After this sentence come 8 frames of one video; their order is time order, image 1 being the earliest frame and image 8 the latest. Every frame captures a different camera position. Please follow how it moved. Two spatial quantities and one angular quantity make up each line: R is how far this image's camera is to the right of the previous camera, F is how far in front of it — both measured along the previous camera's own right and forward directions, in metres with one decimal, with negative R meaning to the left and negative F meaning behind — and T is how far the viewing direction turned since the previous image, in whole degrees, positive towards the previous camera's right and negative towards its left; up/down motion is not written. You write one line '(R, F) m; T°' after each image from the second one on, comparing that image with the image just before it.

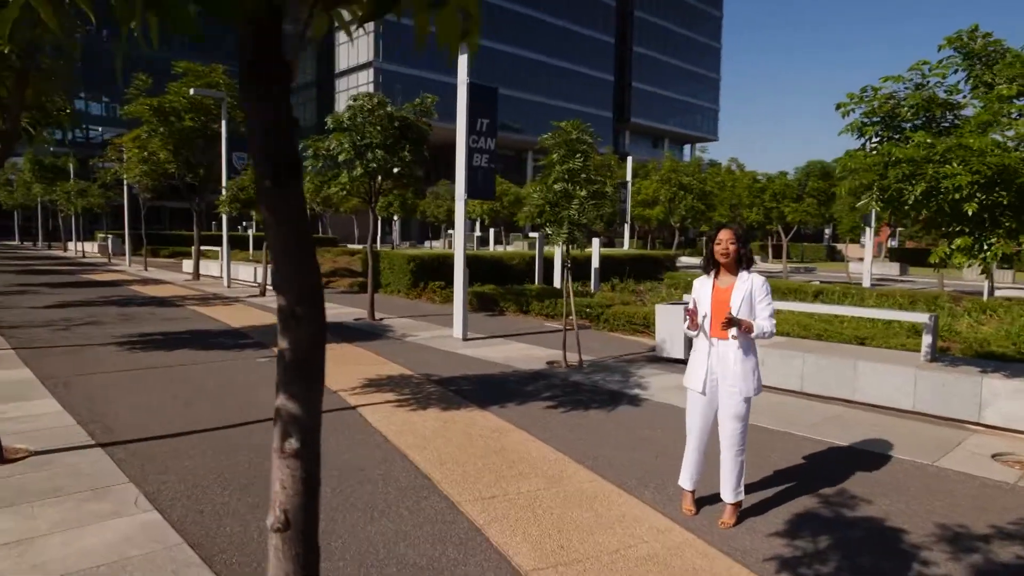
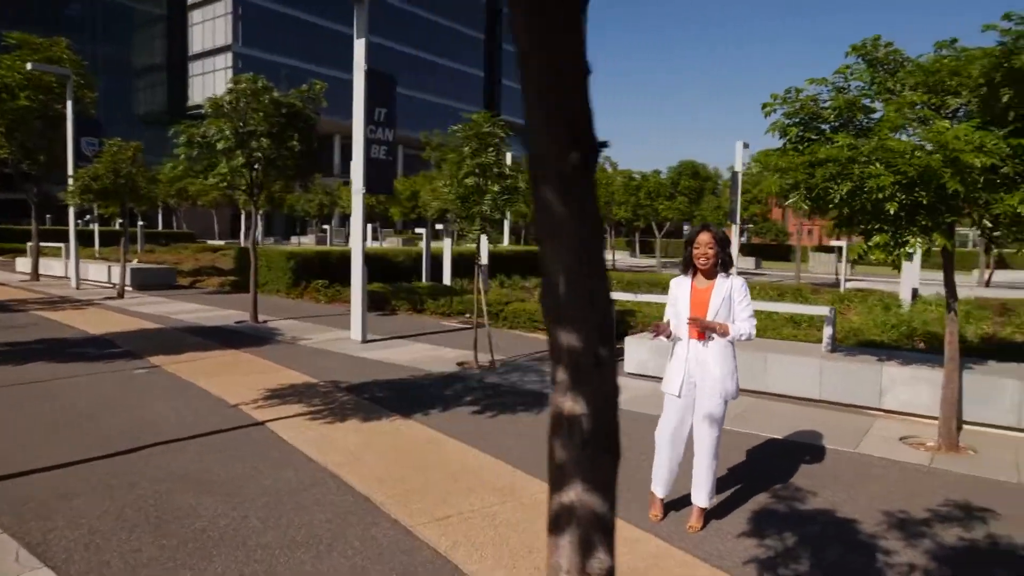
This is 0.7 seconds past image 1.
(-0.5, +0.4) m; +11°
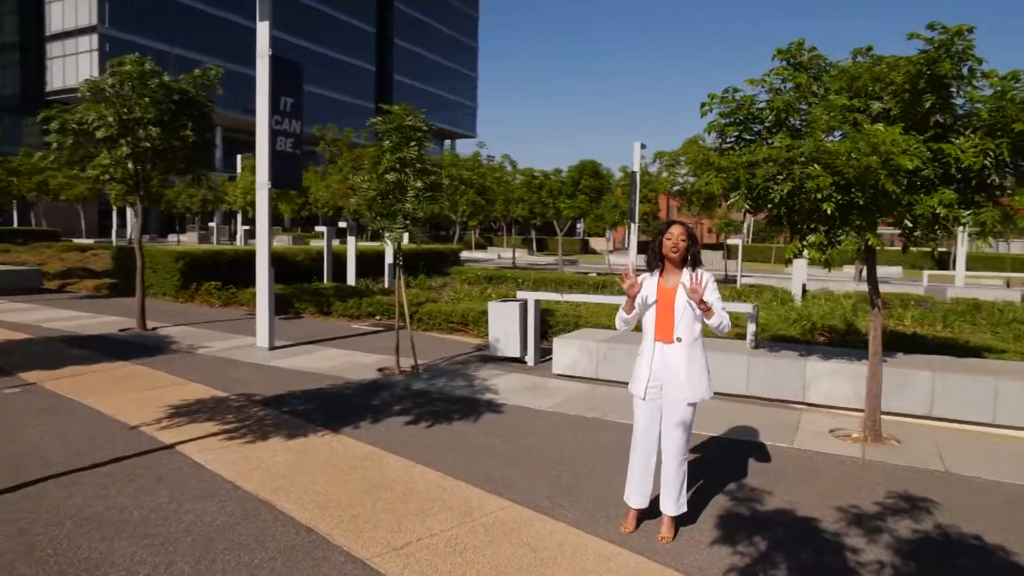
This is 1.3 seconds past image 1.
(-0.4, +0.3) m; +9°
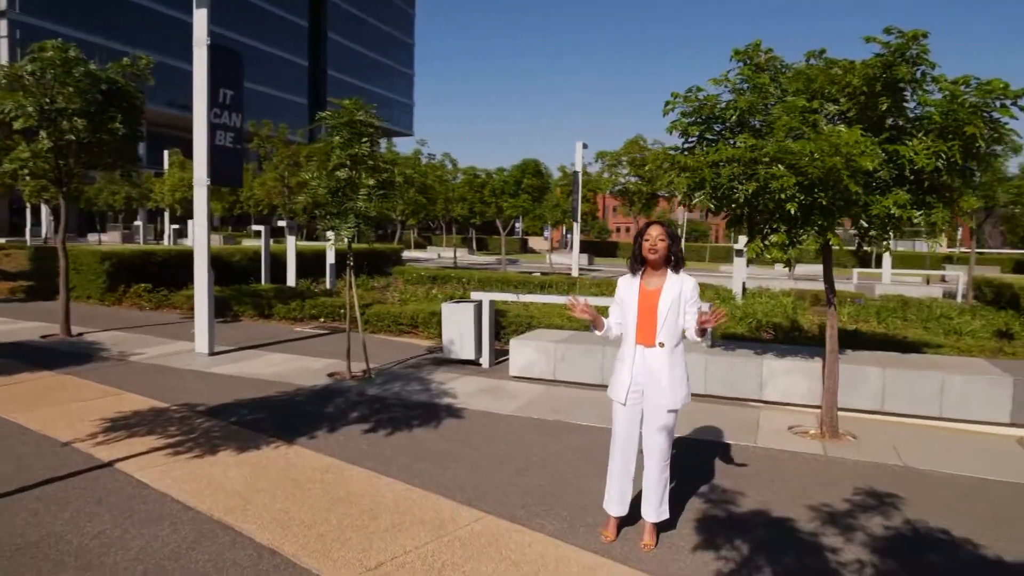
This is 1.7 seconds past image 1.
(-0.2, +0.2) m; +5°
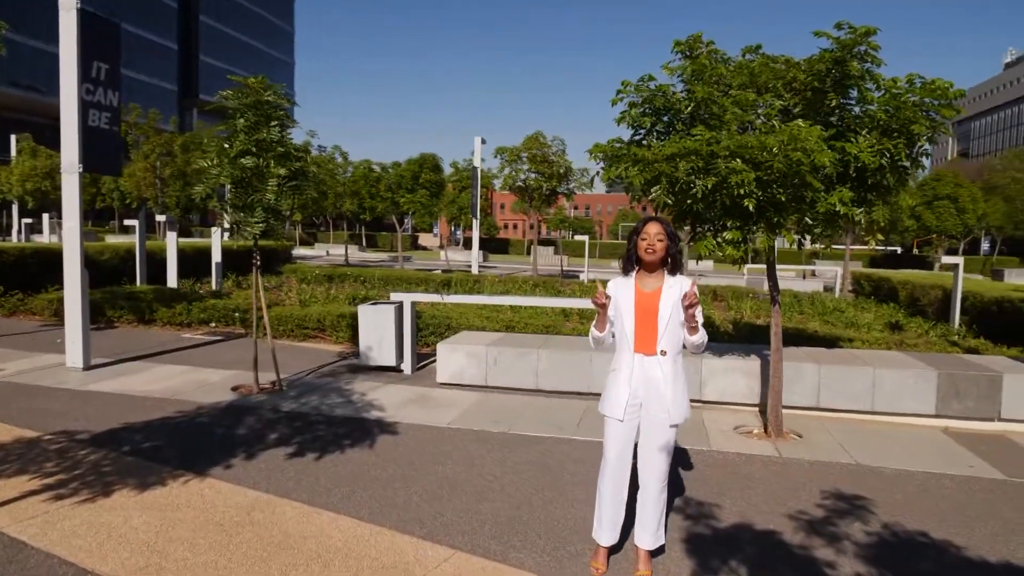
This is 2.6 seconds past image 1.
(-0.5, +0.6) m; +9°
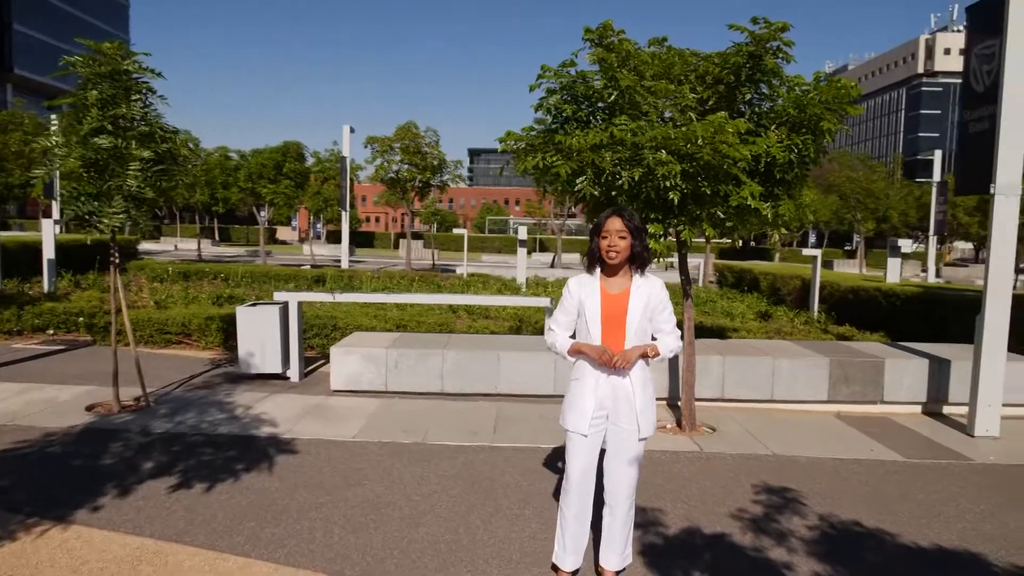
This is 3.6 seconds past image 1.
(-0.4, +0.5) m; +11°
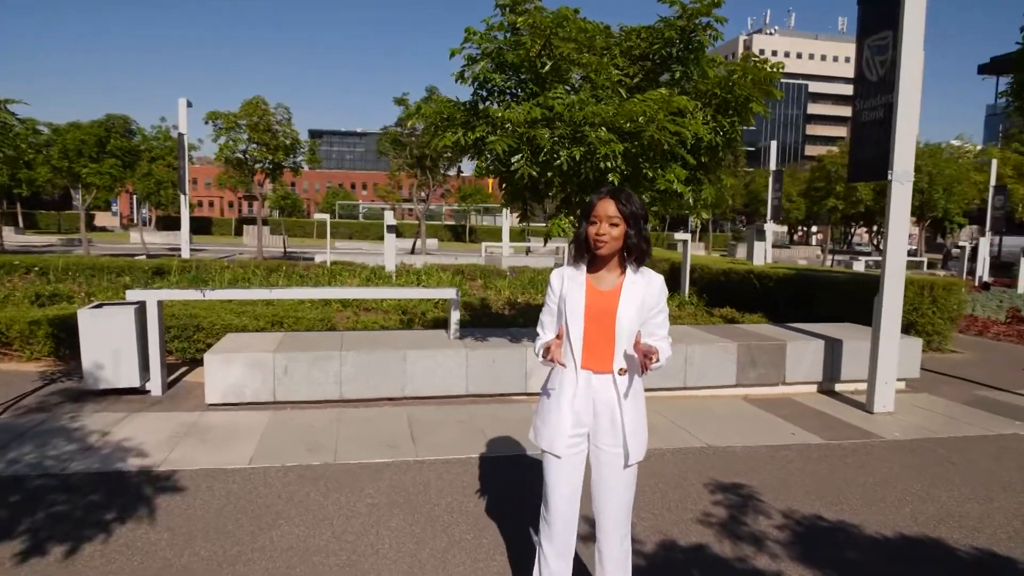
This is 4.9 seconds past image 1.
(-0.6, +0.7) m; +12°
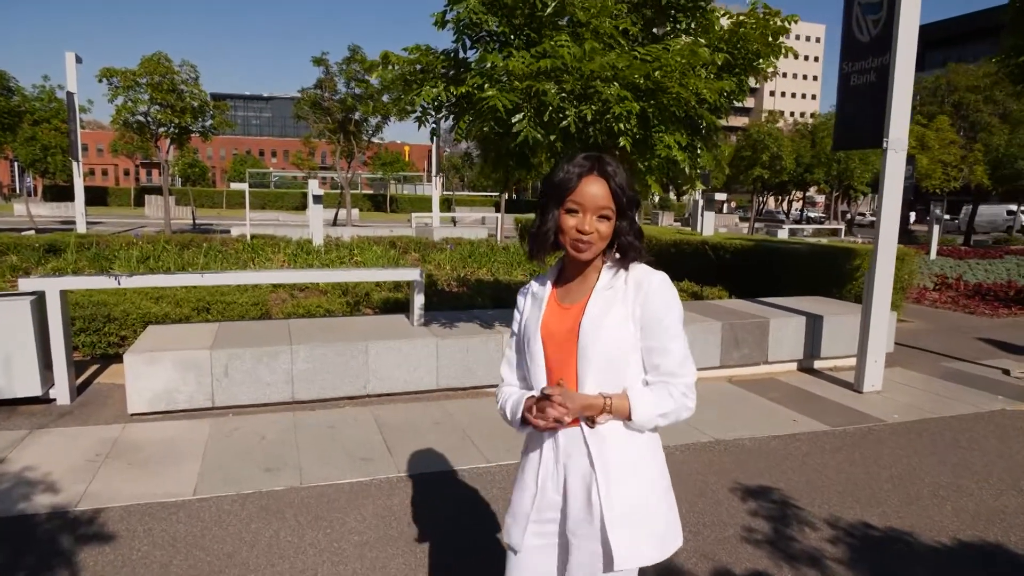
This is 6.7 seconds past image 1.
(-0.5, +0.8) m; +7°
